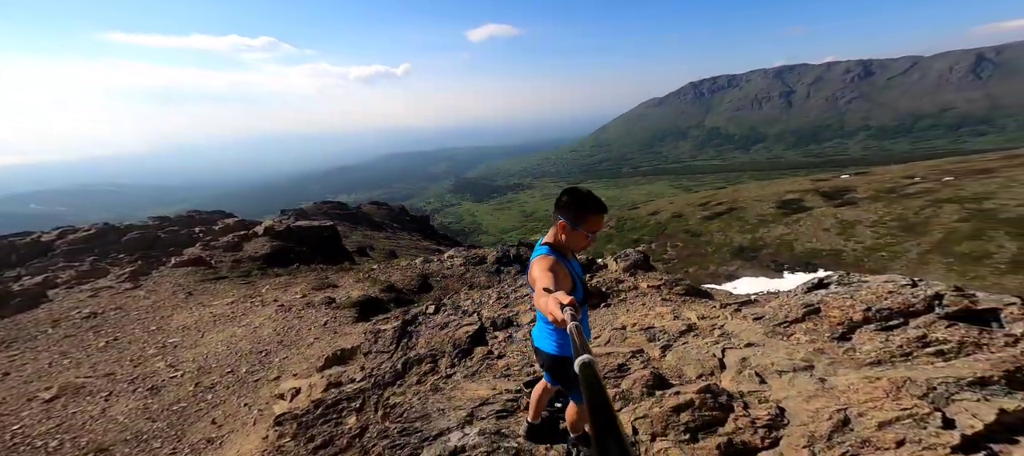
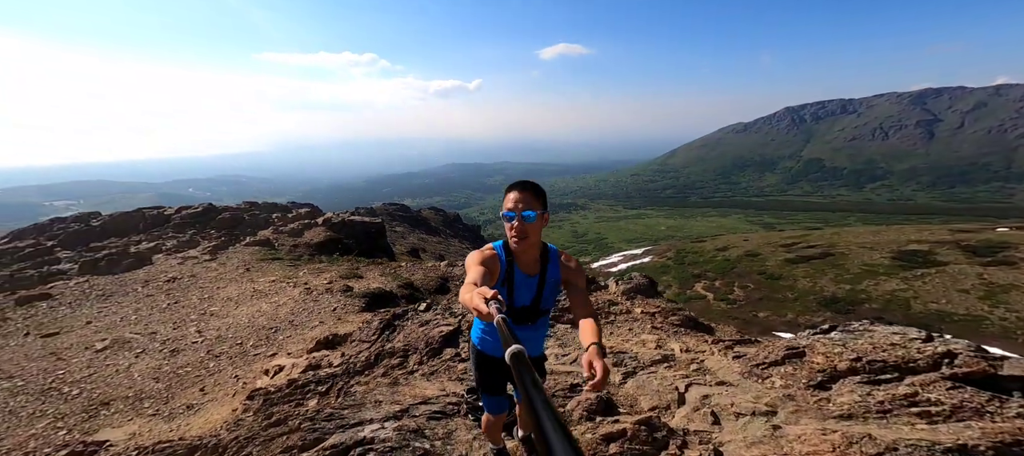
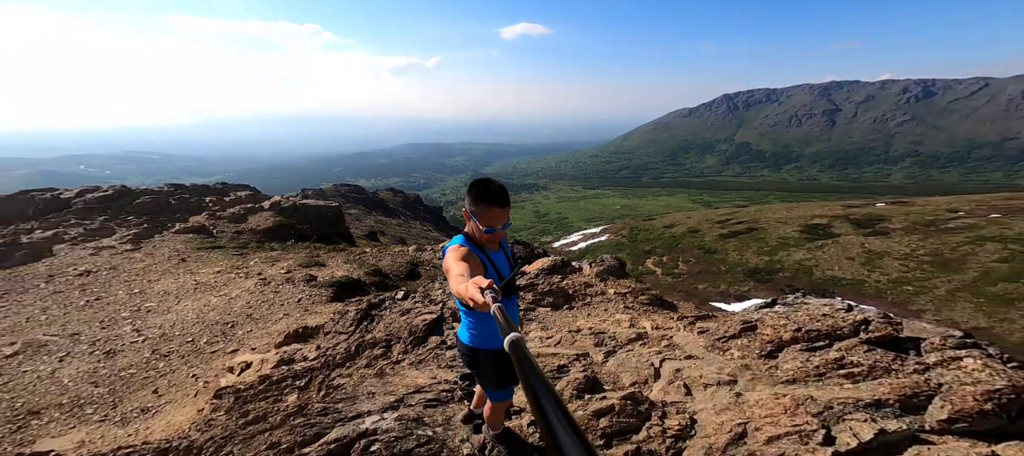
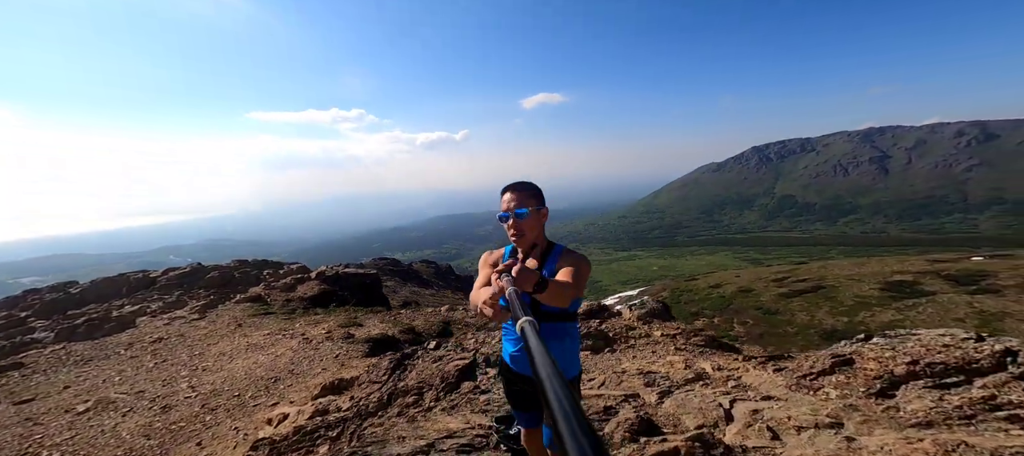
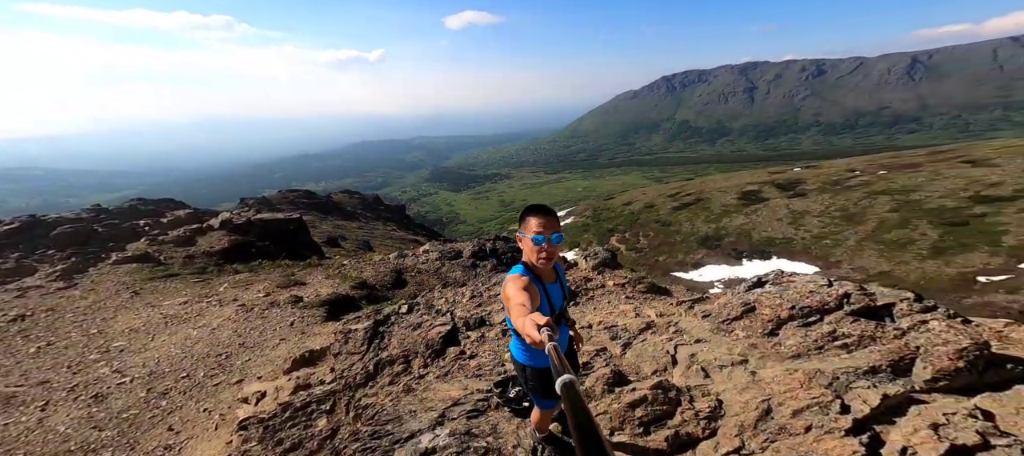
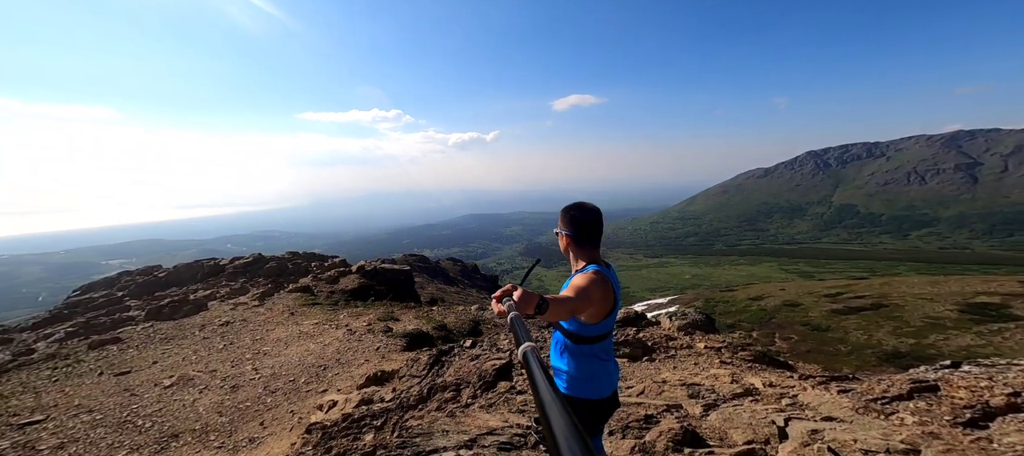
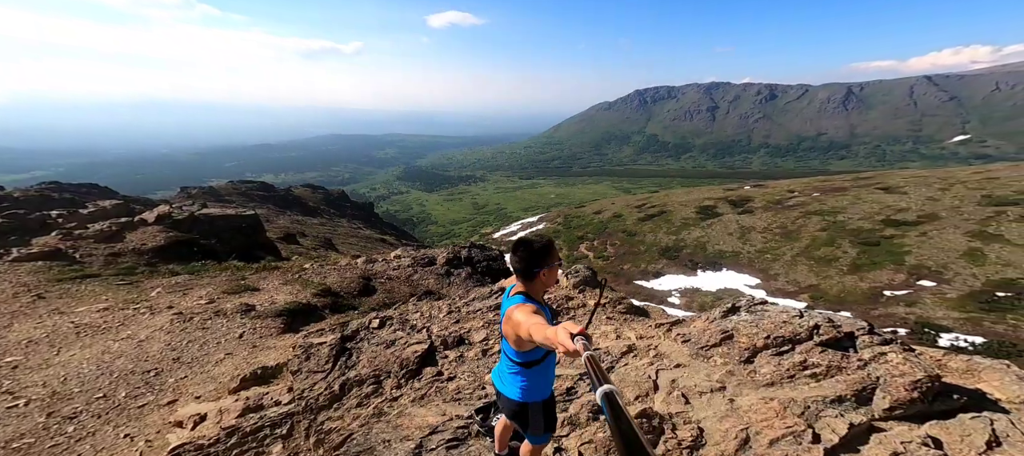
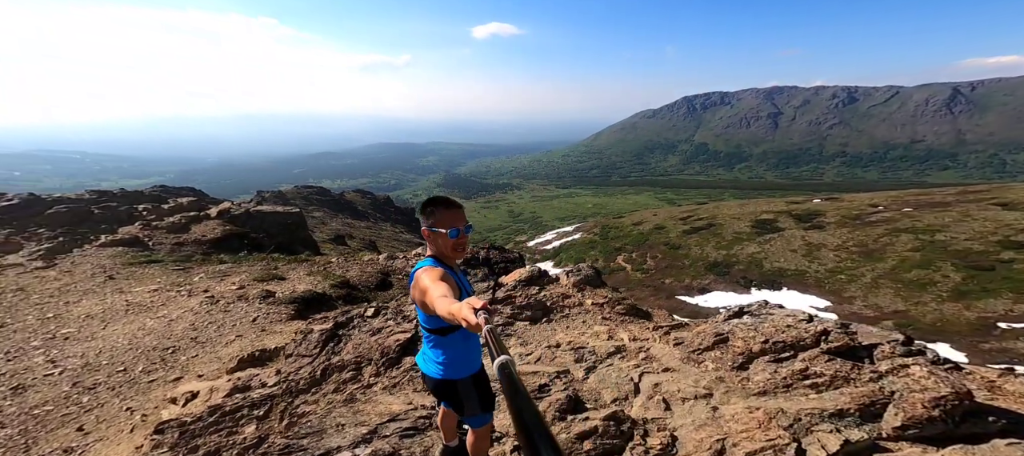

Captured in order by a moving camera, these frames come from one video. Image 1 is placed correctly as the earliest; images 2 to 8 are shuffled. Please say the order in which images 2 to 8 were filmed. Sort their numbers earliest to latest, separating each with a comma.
5, 7, 8, 3, 2, 4, 6
